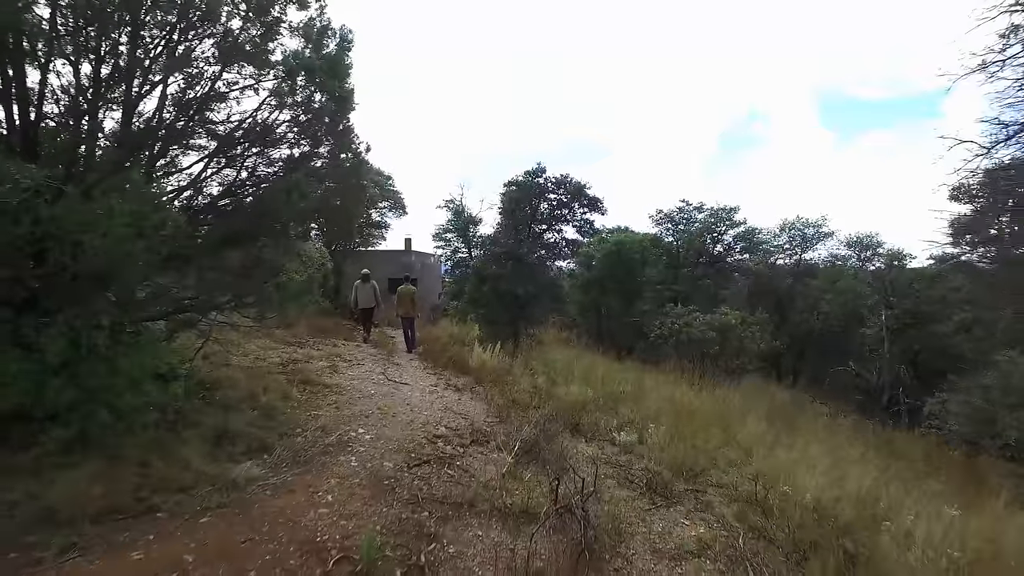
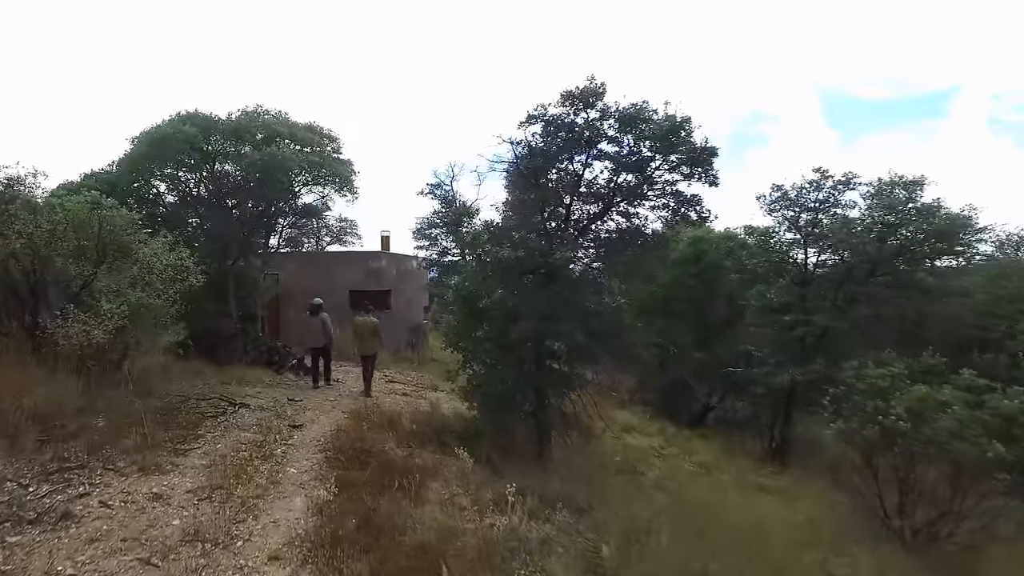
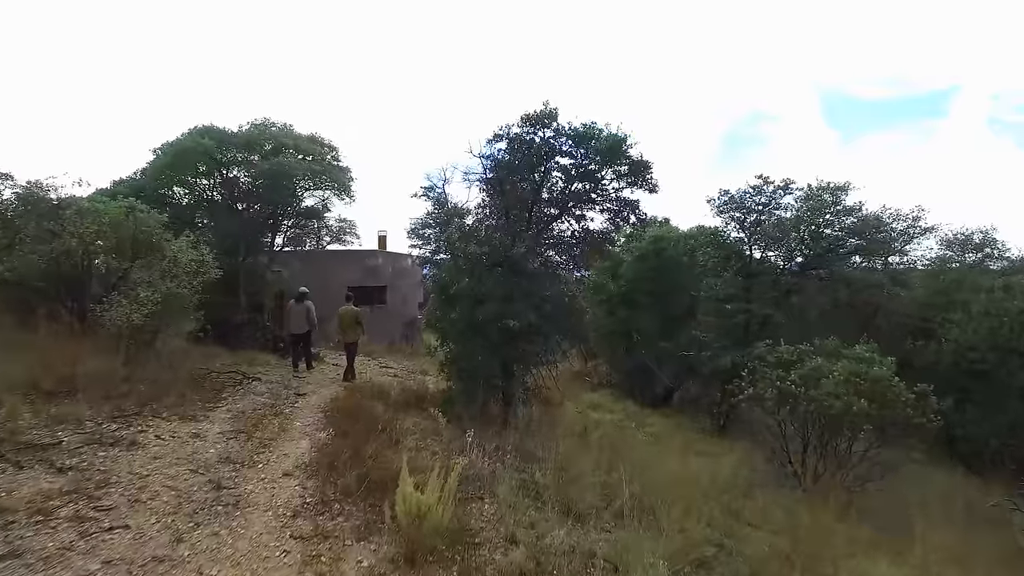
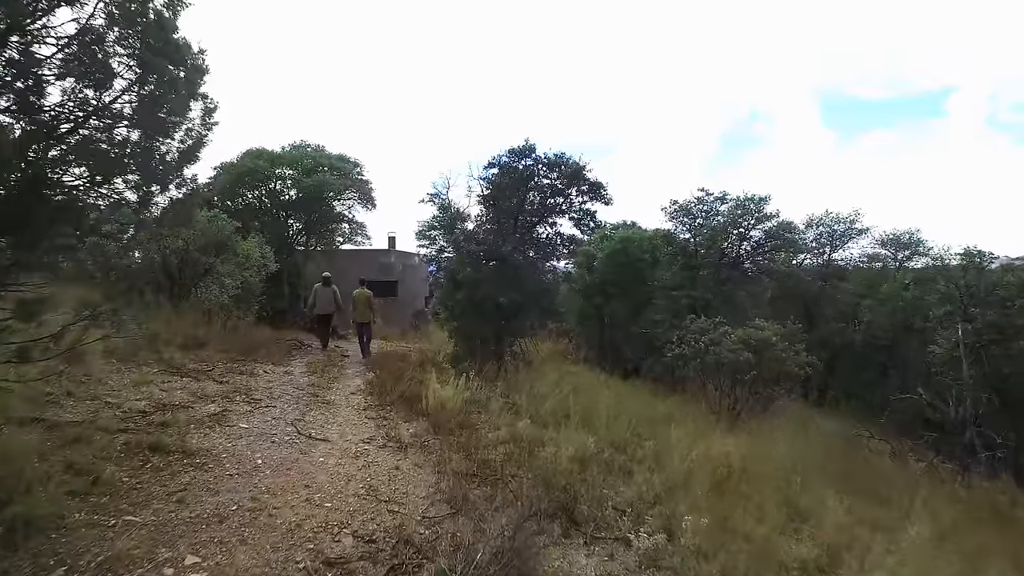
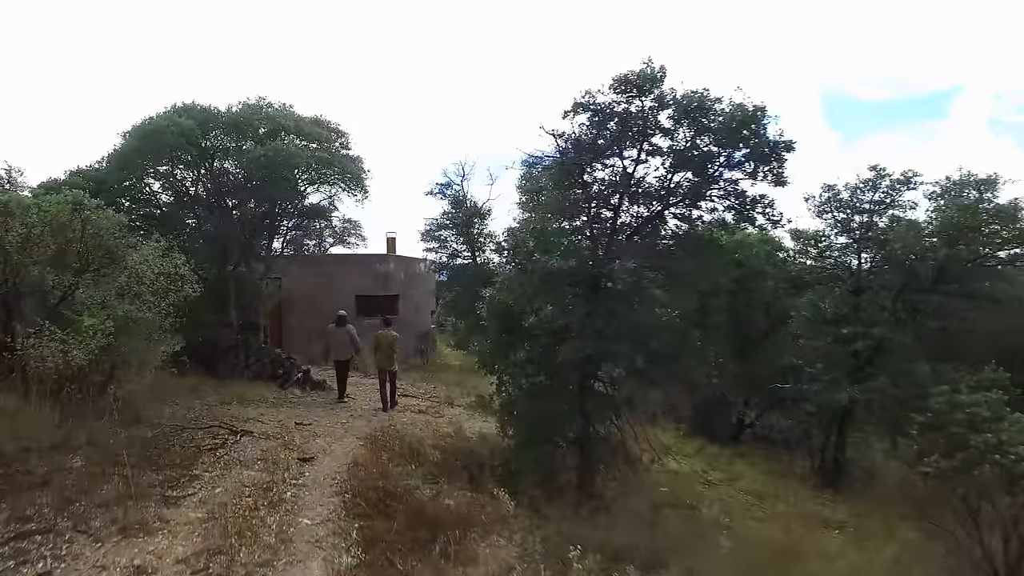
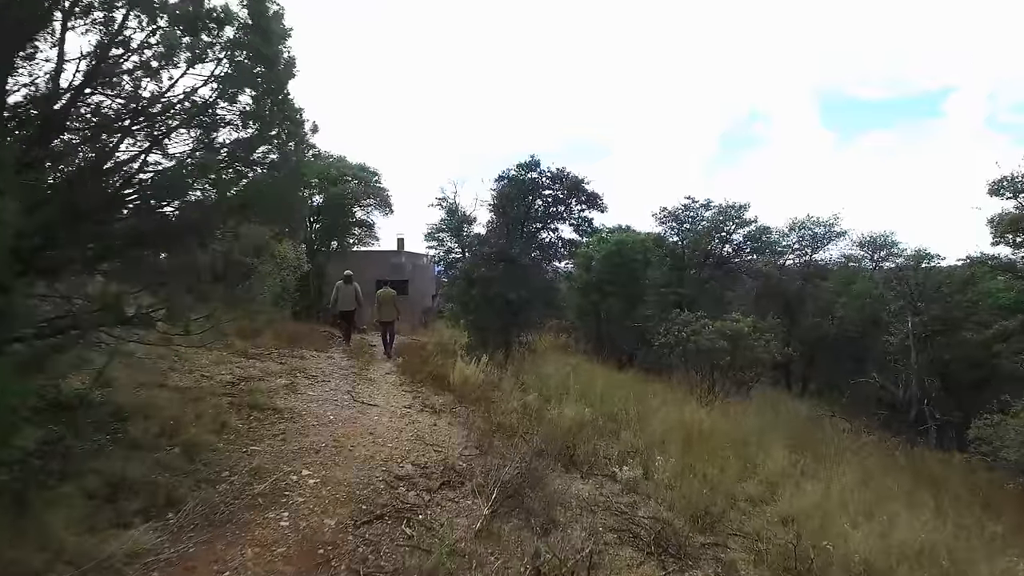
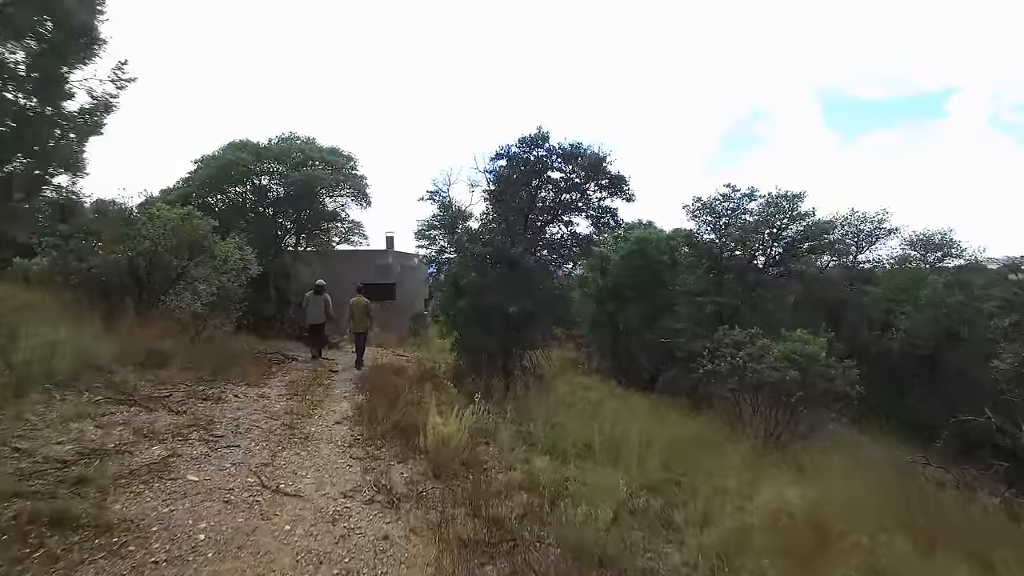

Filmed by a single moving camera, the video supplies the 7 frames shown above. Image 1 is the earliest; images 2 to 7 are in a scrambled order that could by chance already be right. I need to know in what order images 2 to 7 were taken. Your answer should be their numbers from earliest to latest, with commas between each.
6, 4, 7, 3, 2, 5
